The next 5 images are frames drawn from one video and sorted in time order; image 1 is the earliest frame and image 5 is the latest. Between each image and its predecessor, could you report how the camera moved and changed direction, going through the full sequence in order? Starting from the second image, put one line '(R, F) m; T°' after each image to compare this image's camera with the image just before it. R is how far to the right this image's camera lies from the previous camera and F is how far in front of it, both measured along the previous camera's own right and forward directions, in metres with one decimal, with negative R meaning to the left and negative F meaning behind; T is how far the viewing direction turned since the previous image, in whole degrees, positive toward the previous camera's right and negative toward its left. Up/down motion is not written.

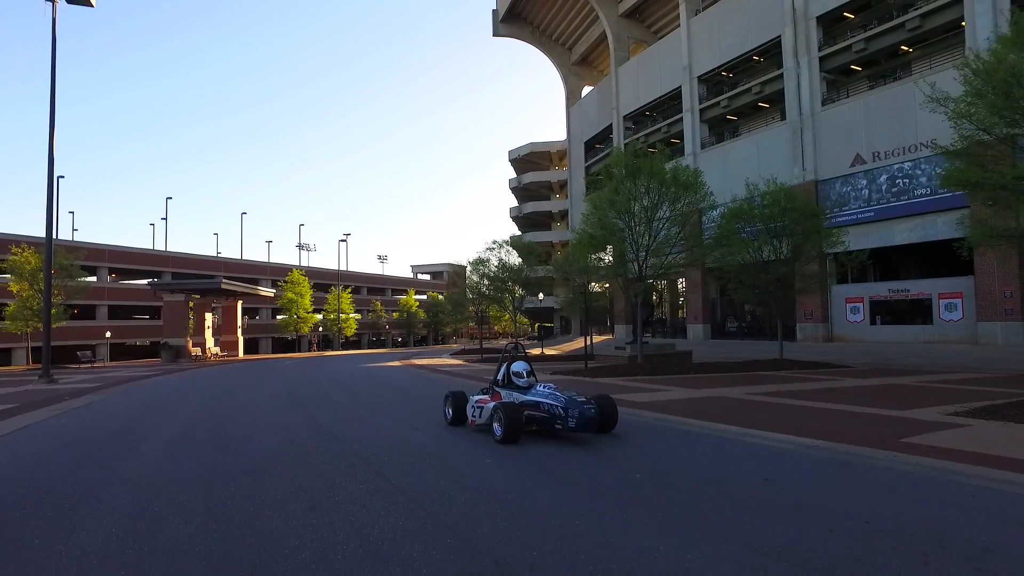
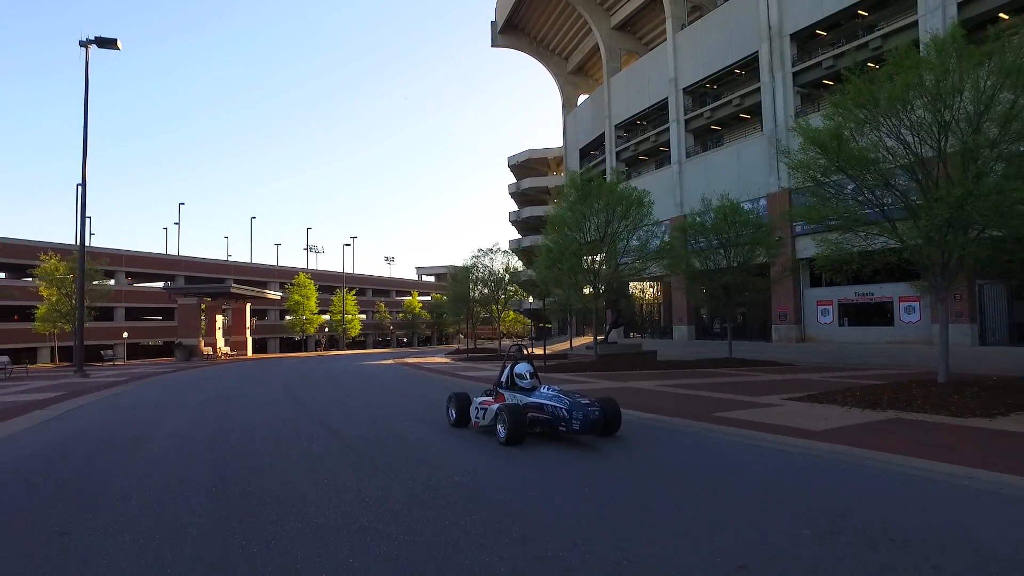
(+1.1, -2.4) m; -1°
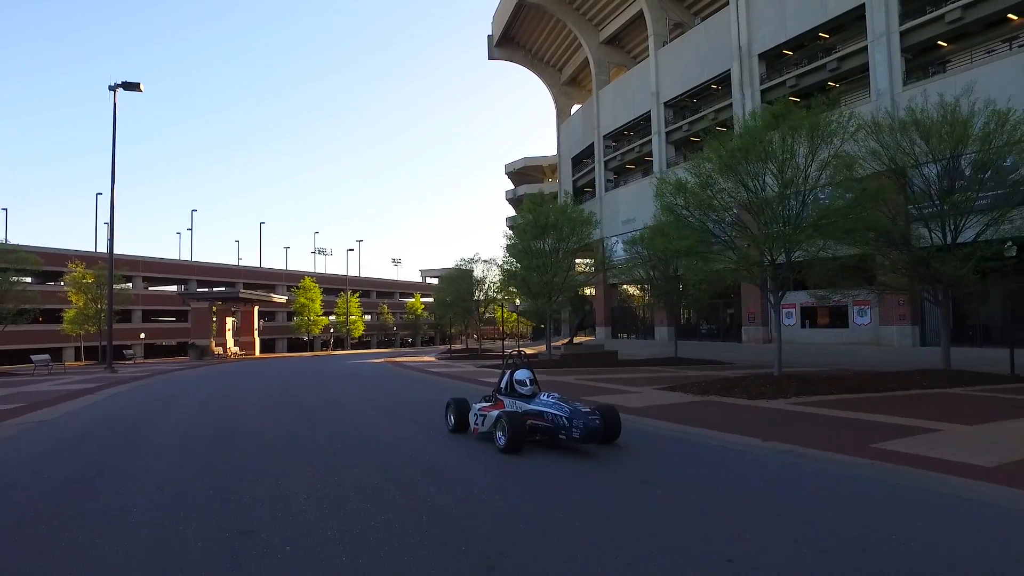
(+1.5, -3.1) m; -1°
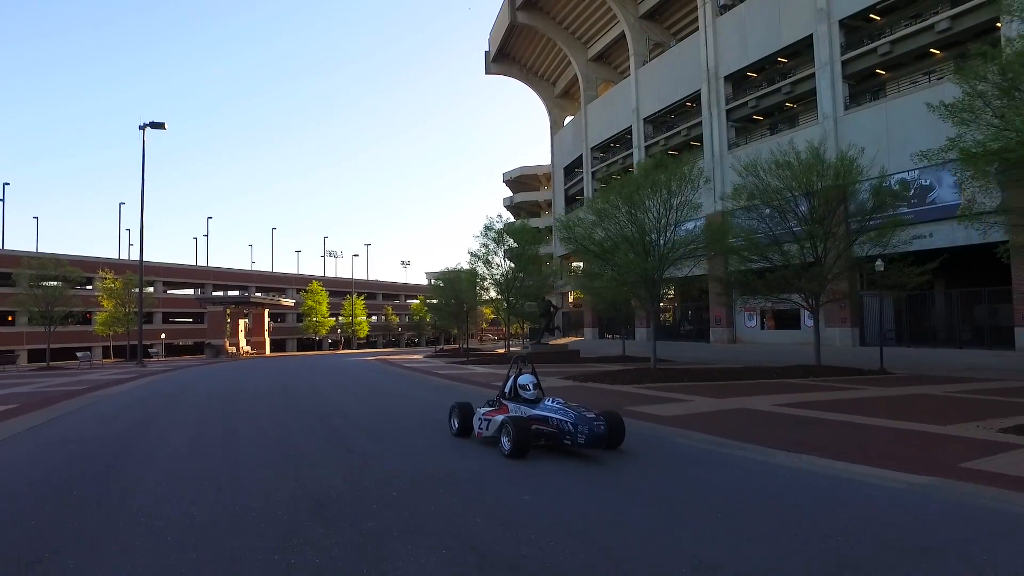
(+1.9, -4.0) m; -1°
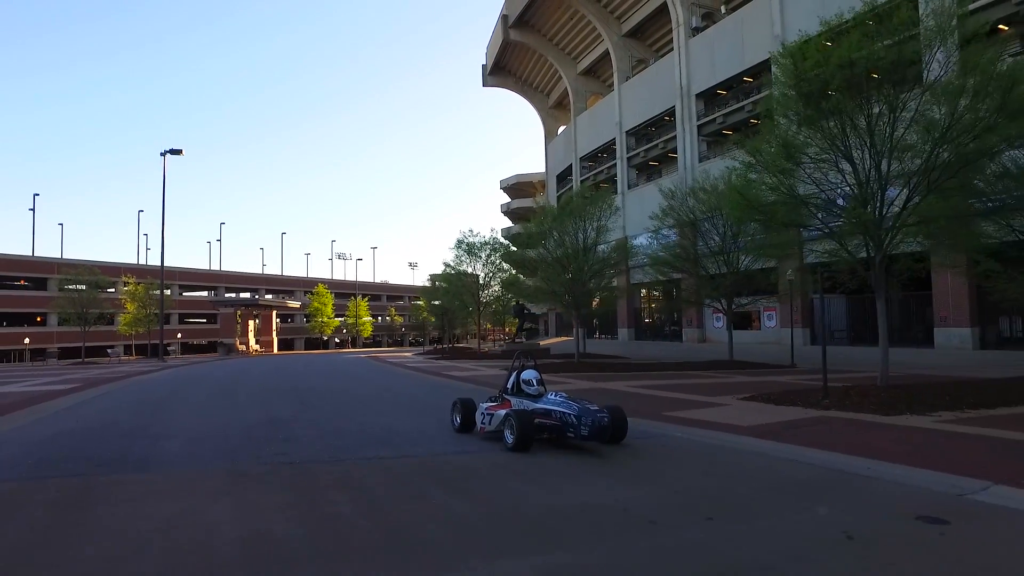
(+1.8, -3.9) m; -1°
